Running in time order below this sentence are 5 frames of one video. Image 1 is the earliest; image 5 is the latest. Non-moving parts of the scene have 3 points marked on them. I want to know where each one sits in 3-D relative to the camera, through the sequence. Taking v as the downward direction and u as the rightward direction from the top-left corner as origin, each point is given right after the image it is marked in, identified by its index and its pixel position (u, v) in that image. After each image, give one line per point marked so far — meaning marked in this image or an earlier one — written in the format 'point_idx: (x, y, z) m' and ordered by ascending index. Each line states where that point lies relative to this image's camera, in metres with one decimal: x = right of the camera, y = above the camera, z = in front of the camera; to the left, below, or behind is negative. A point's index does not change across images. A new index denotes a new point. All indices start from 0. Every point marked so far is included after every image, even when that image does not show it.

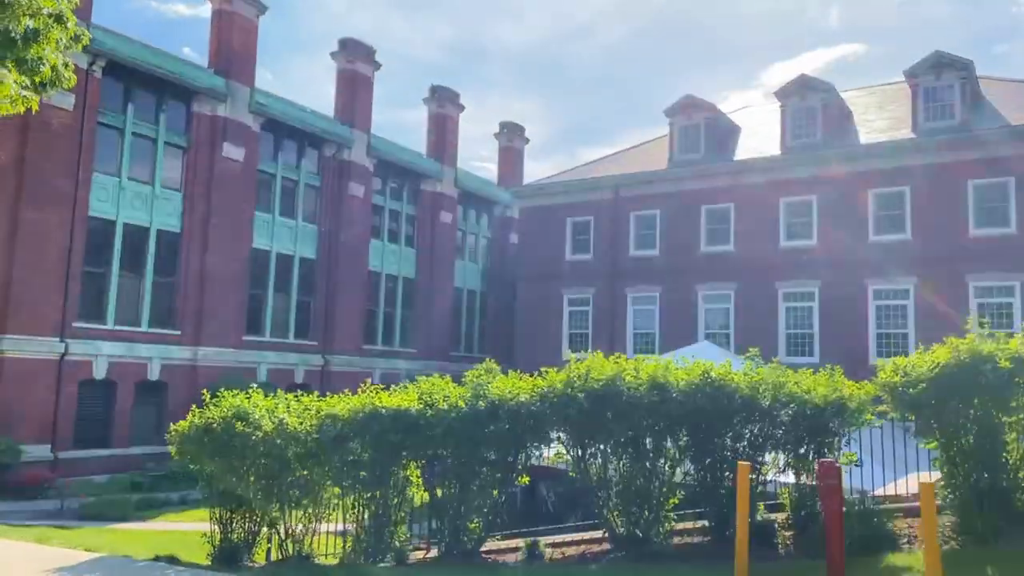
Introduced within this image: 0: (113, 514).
0: (-9.4, -5.3, +18.6) m
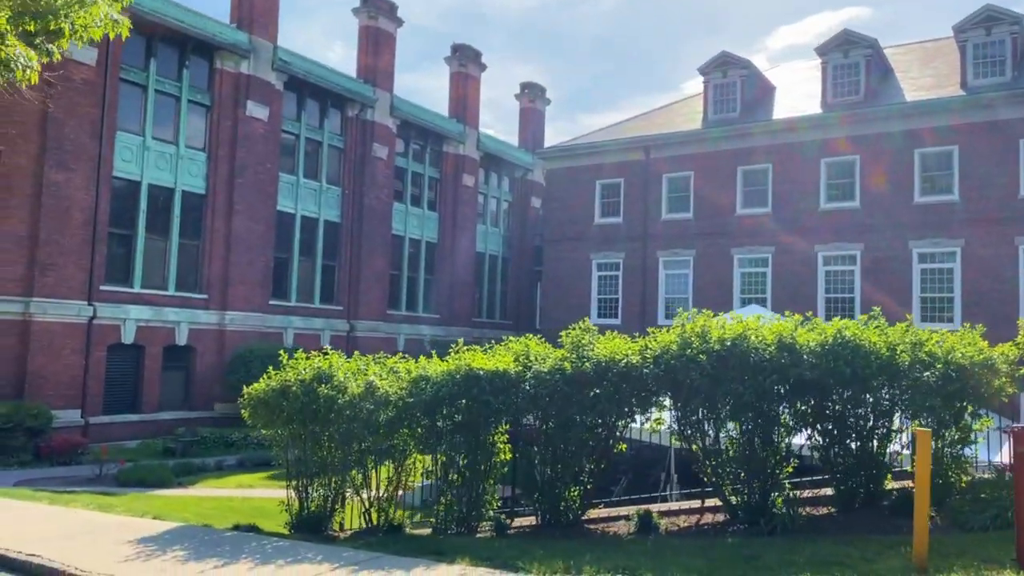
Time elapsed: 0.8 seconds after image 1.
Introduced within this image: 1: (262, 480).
0: (-8.3, -4.4, +18.2) m
1: (-6.3, -4.9, +20.3) m
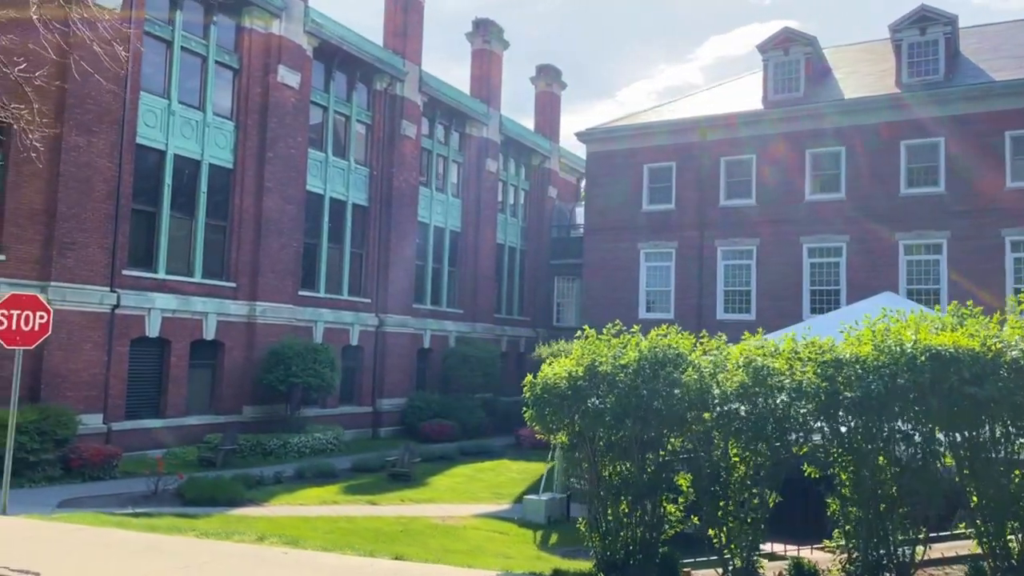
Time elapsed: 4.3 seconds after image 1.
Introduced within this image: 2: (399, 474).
0: (-5.5, -4.0, +15.1) m
1: (-3.7, -4.5, +17.4) m
2: (-2.8, -4.6, +19.6) m
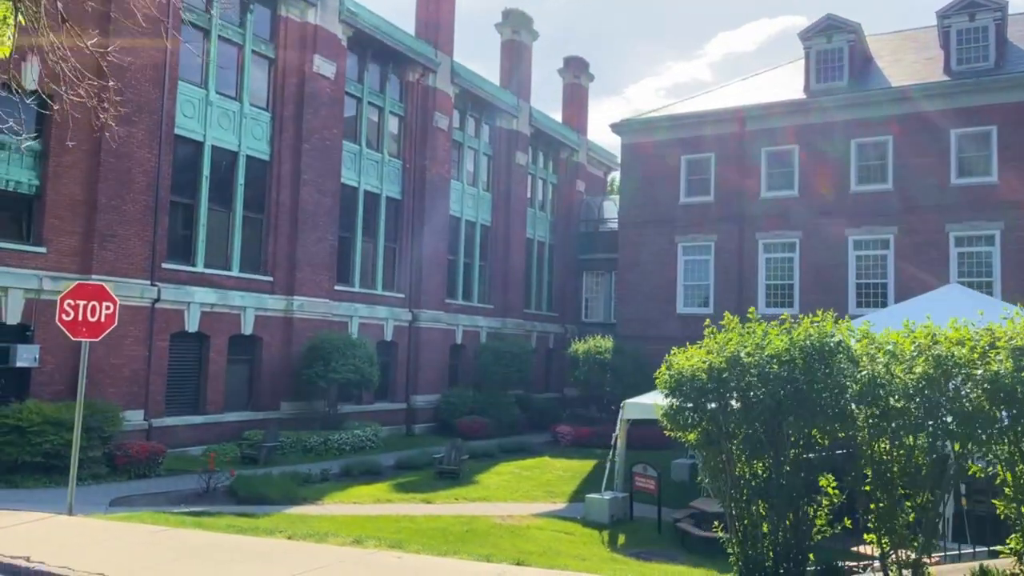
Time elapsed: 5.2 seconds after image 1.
0: (-4.3, -3.9, +14.6) m
1: (-2.5, -4.3, +16.9) m
2: (-1.6, -4.4, +19.1) m
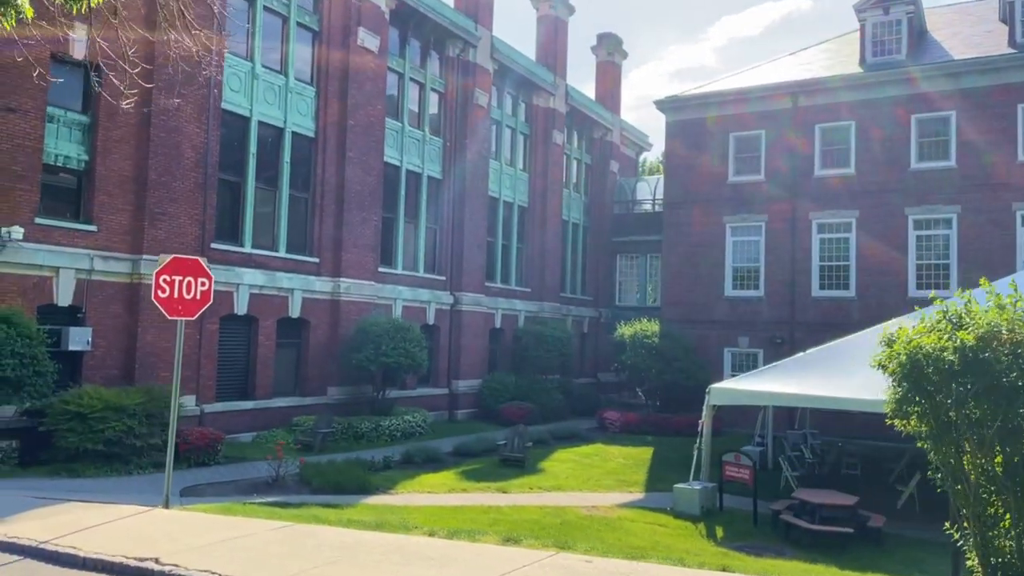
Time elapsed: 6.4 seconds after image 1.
0: (-2.8, -3.5, +13.9) m
1: (-1.0, -3.9, +16.2) m
2: (0.0, -4.0, +18.4) m
